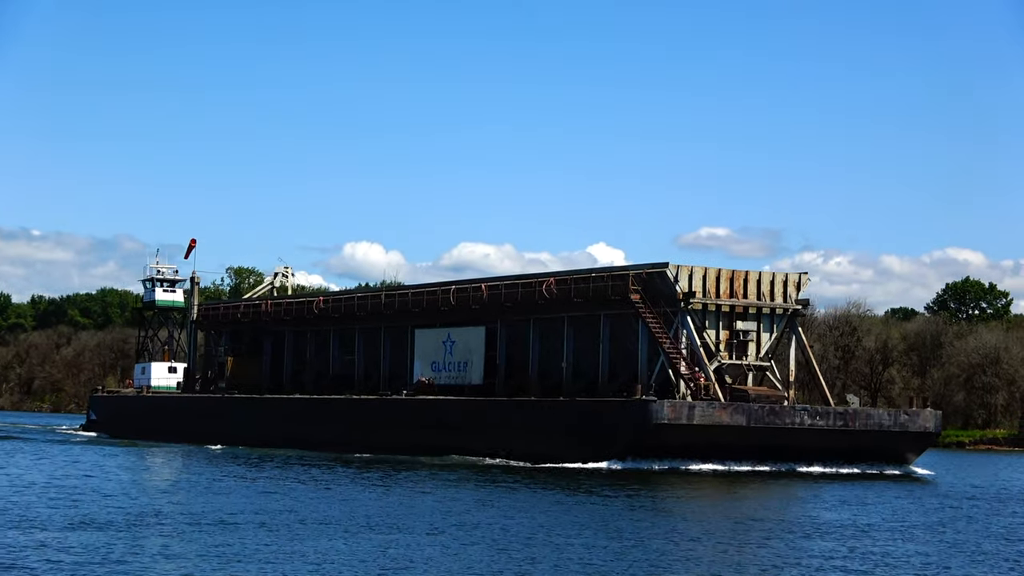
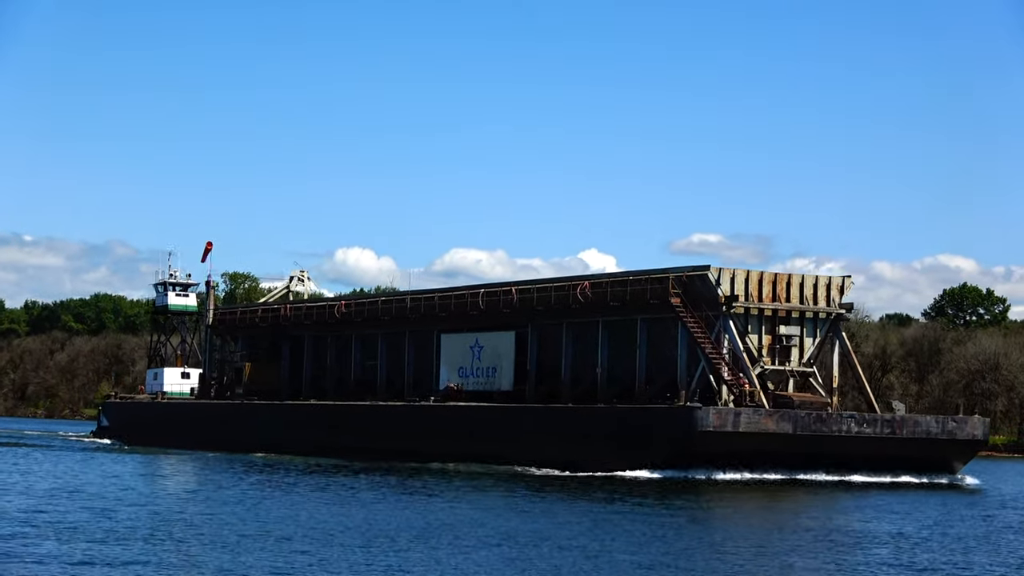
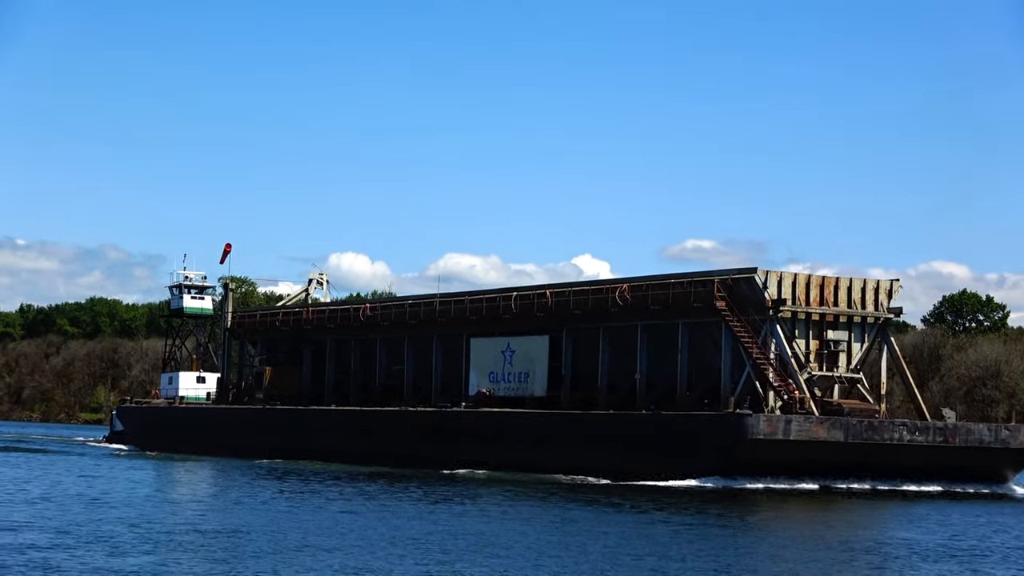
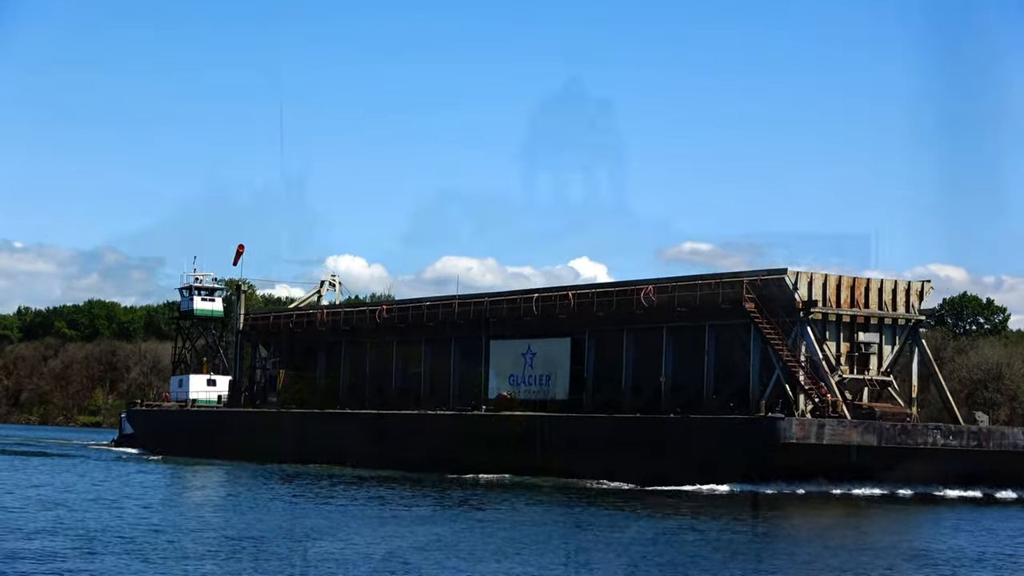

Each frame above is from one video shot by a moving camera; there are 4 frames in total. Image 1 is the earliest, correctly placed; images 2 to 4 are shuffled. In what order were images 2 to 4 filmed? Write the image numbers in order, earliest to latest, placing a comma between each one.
2, 3, 4
